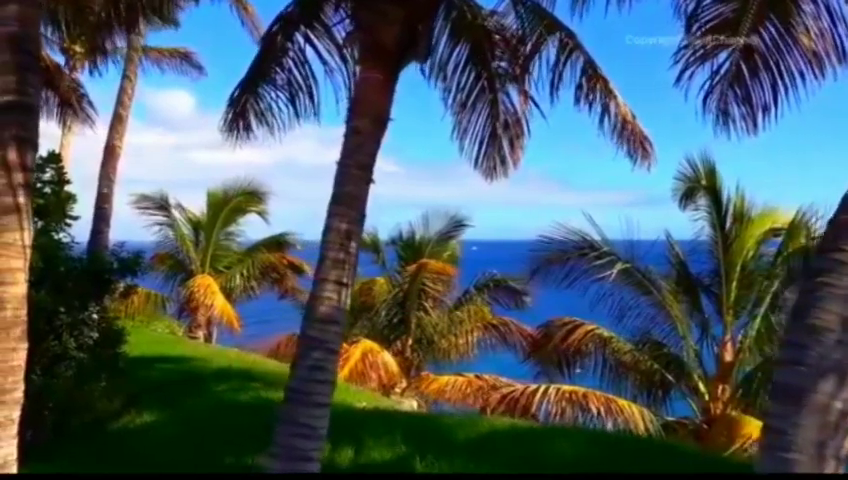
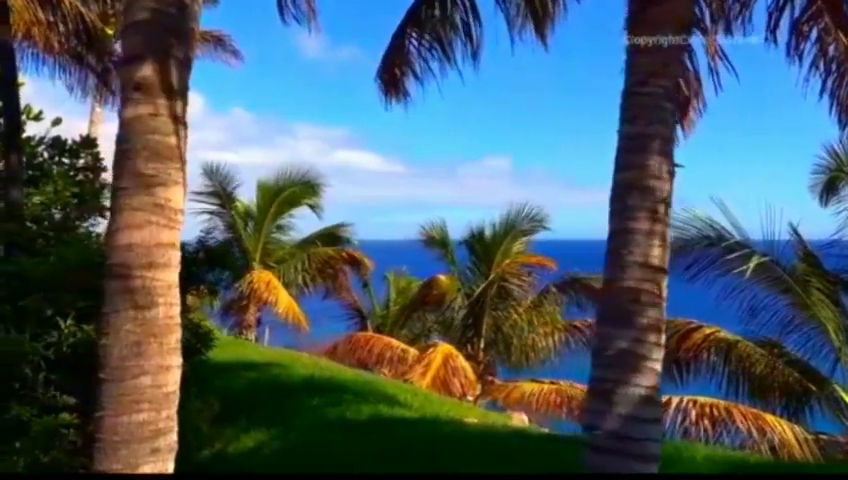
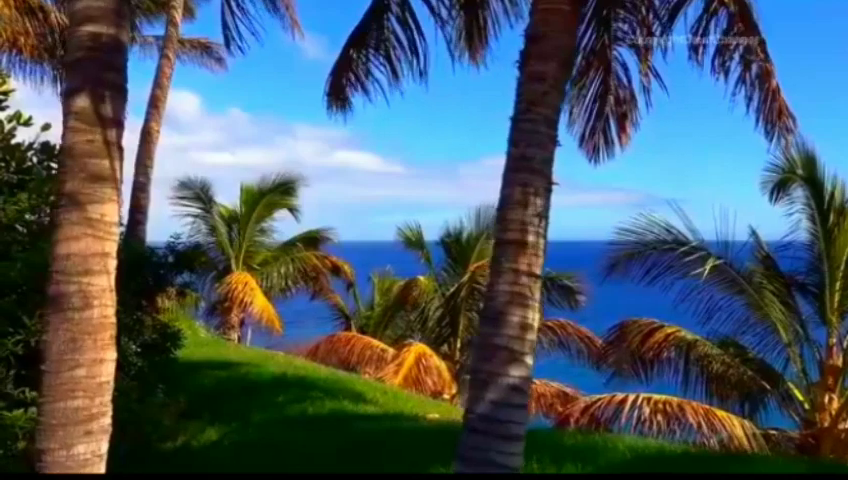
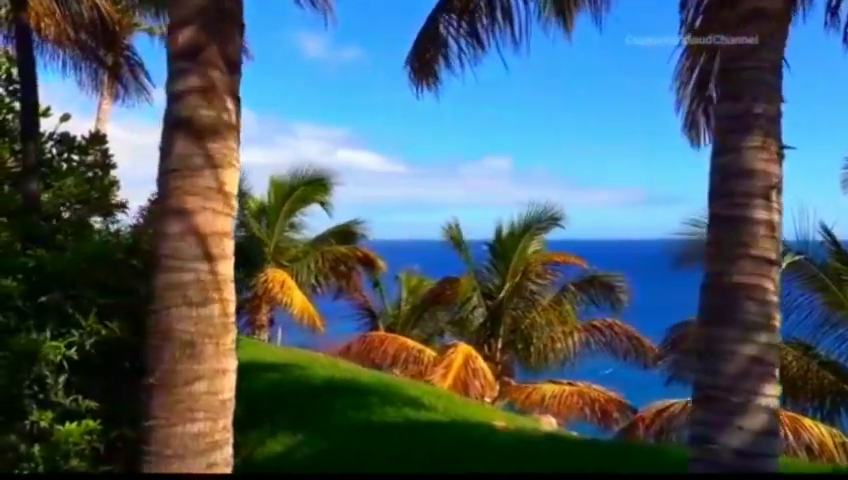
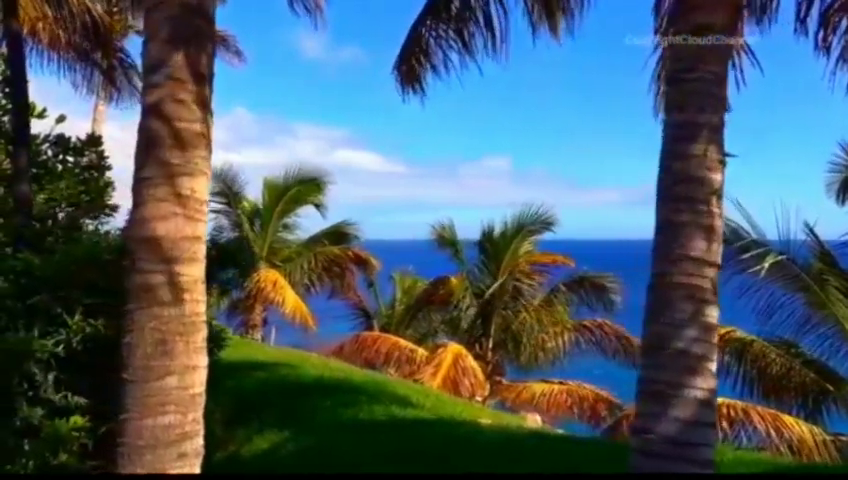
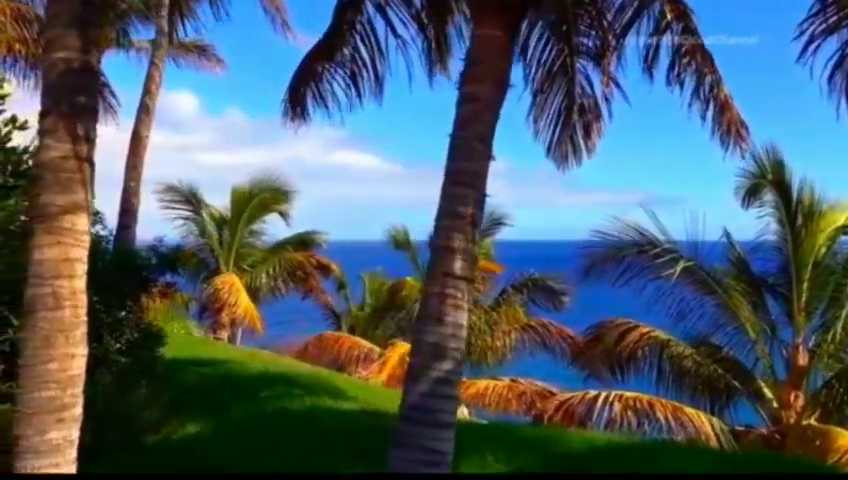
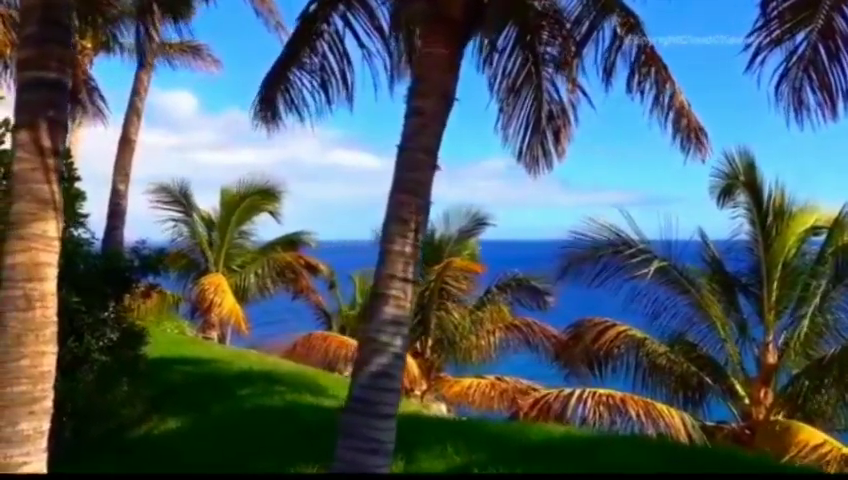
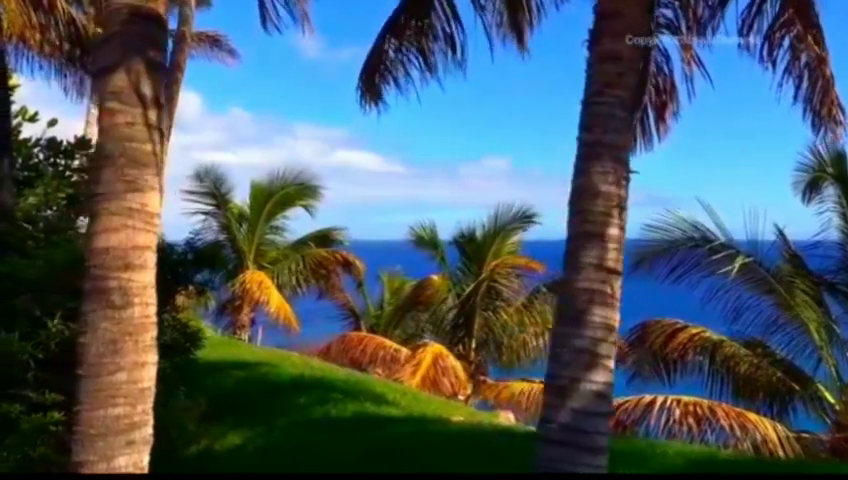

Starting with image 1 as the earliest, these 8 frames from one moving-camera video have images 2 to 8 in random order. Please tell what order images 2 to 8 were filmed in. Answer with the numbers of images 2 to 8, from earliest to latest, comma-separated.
7, 6, 3, 8, 2, 5, 4
